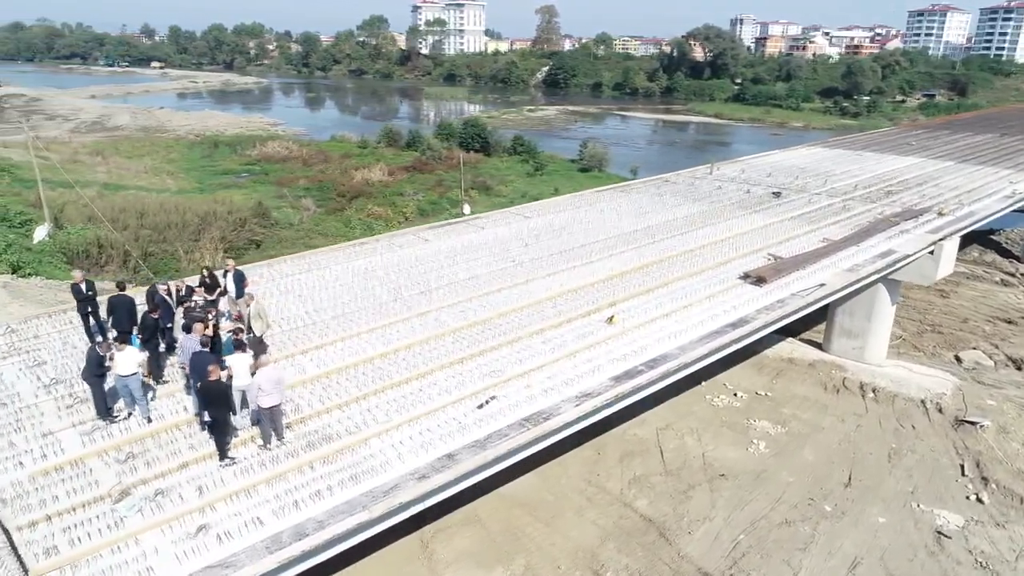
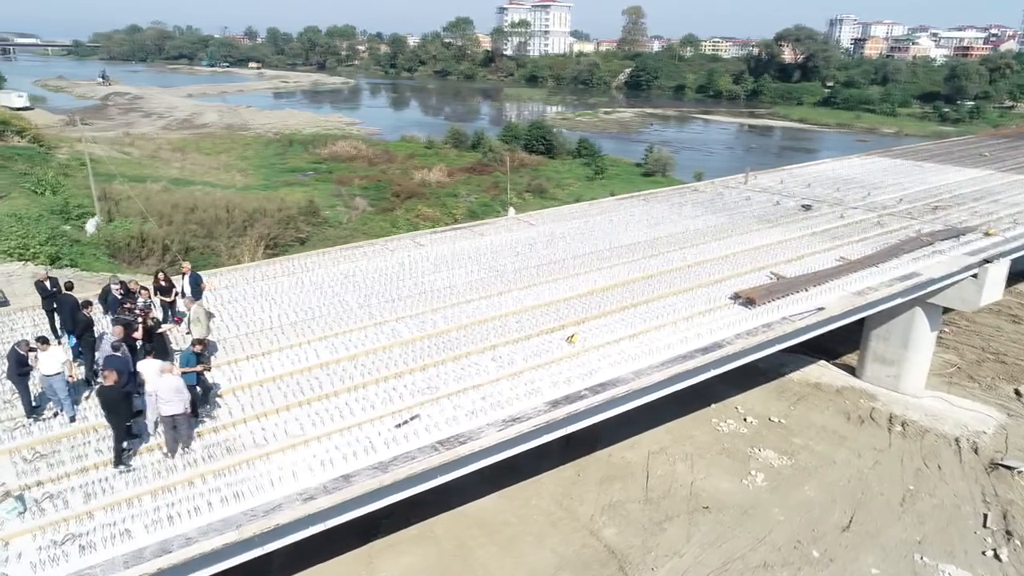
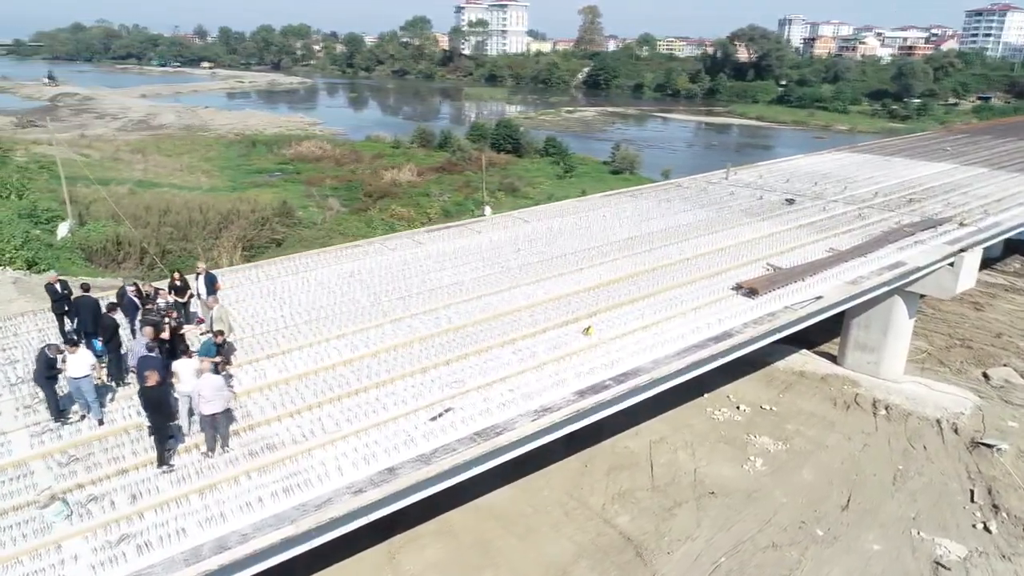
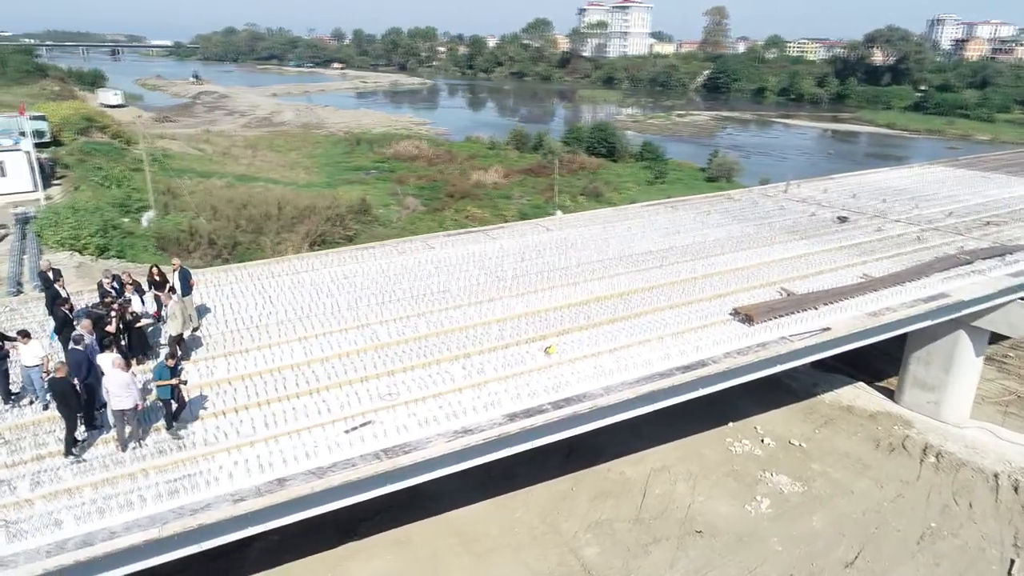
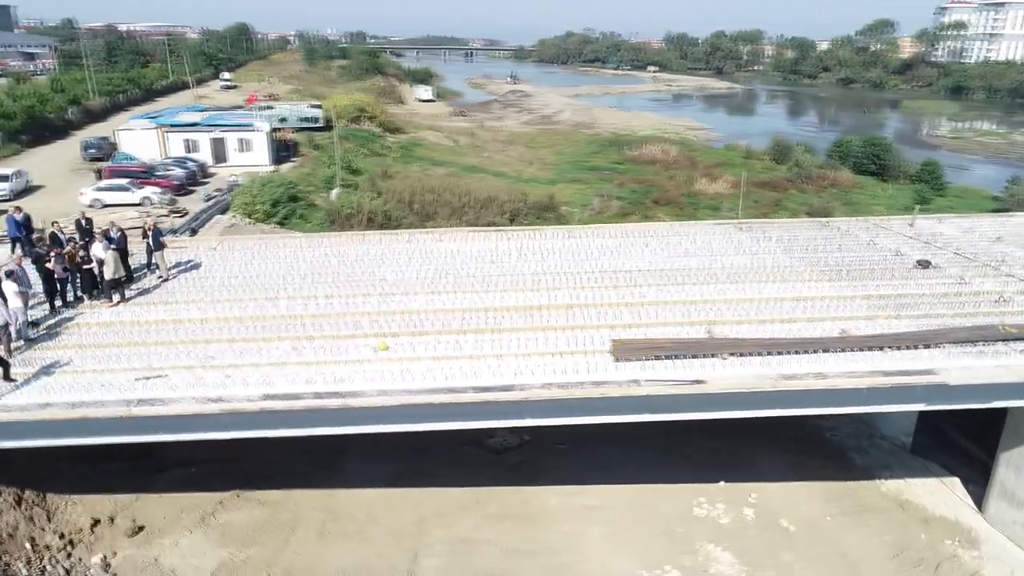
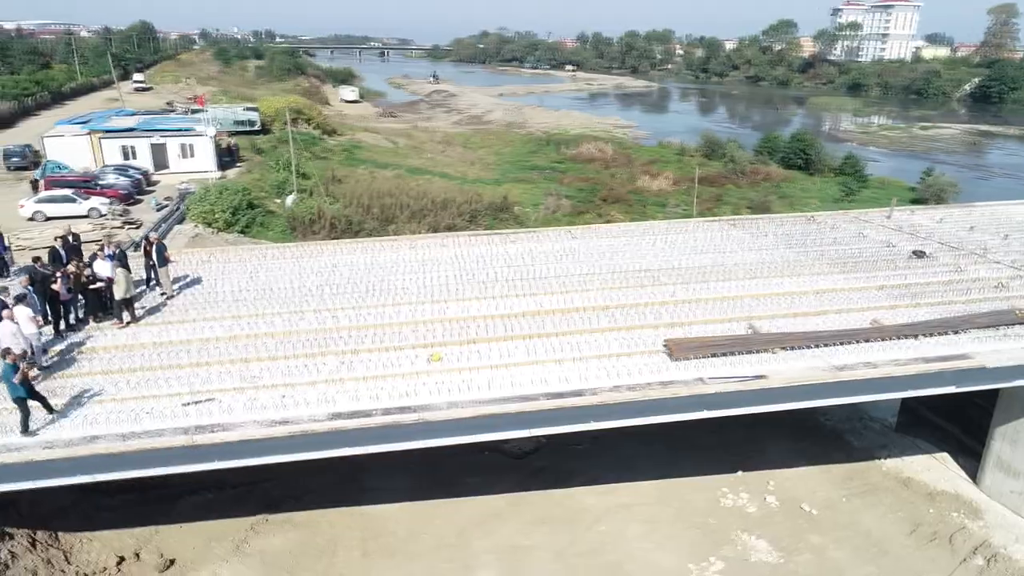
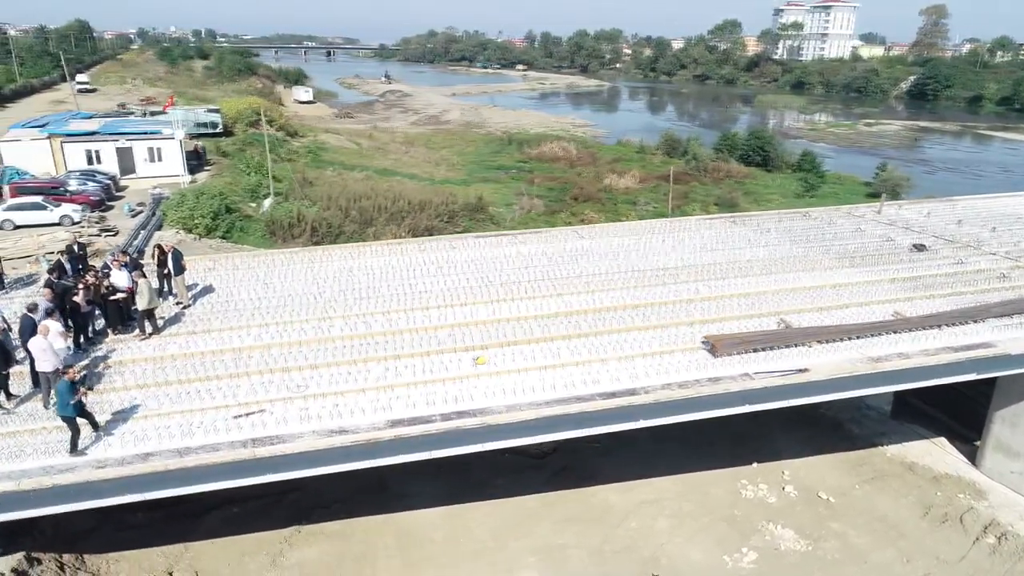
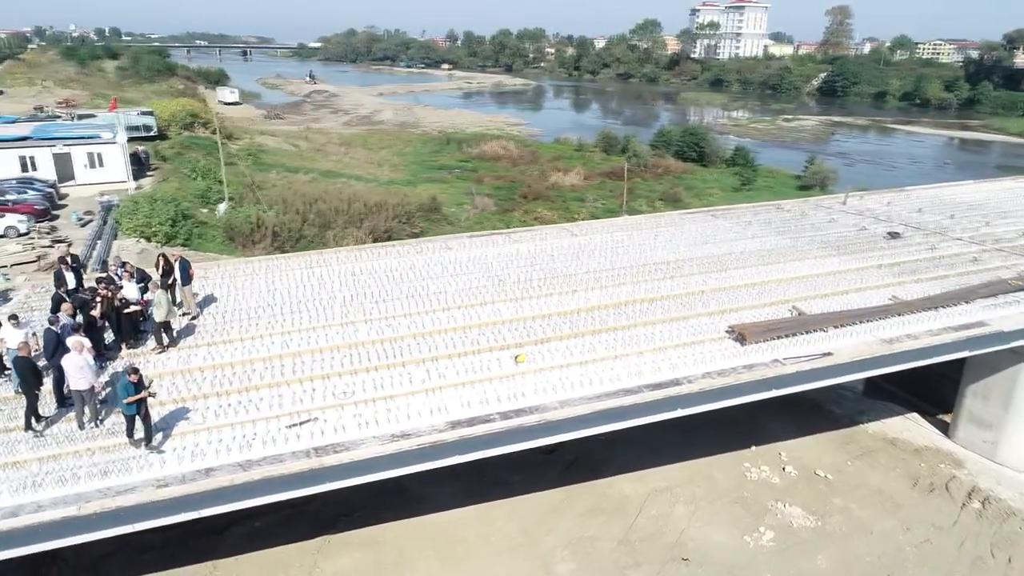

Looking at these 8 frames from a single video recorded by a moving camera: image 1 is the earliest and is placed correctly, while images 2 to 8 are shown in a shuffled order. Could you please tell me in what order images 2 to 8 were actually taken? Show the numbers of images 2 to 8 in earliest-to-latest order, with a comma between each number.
3, 2, 4, 8, 7, 6, 5
